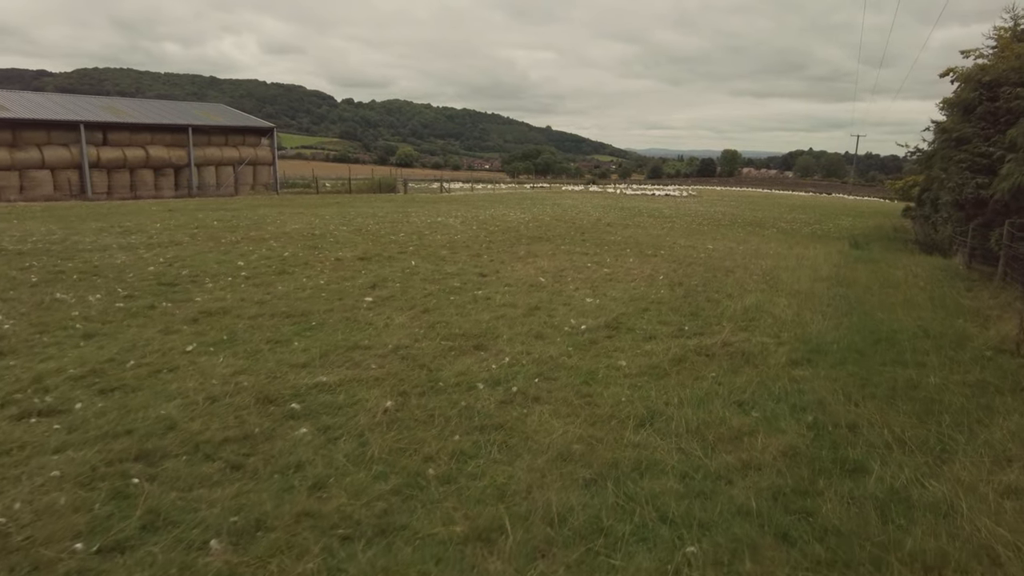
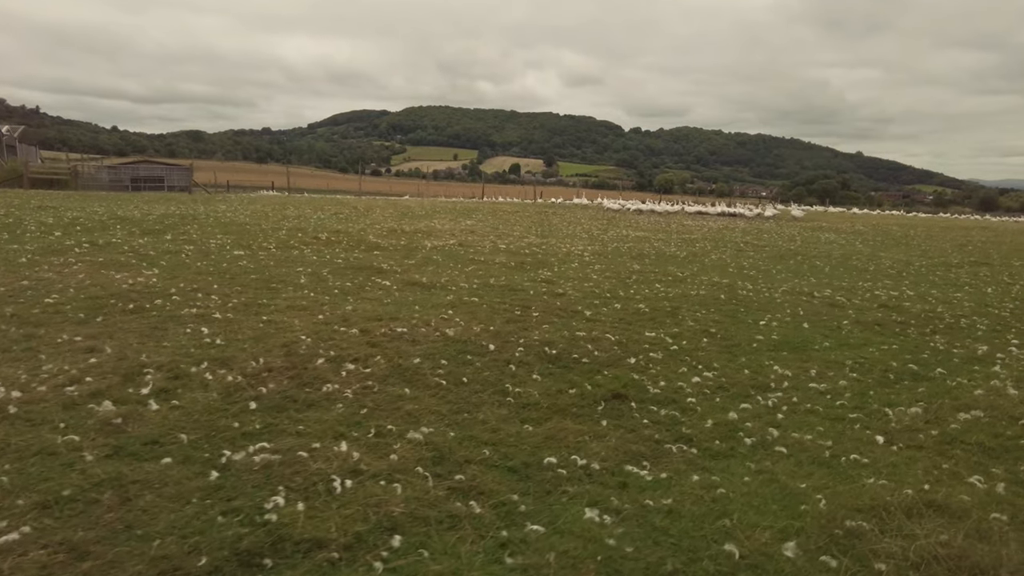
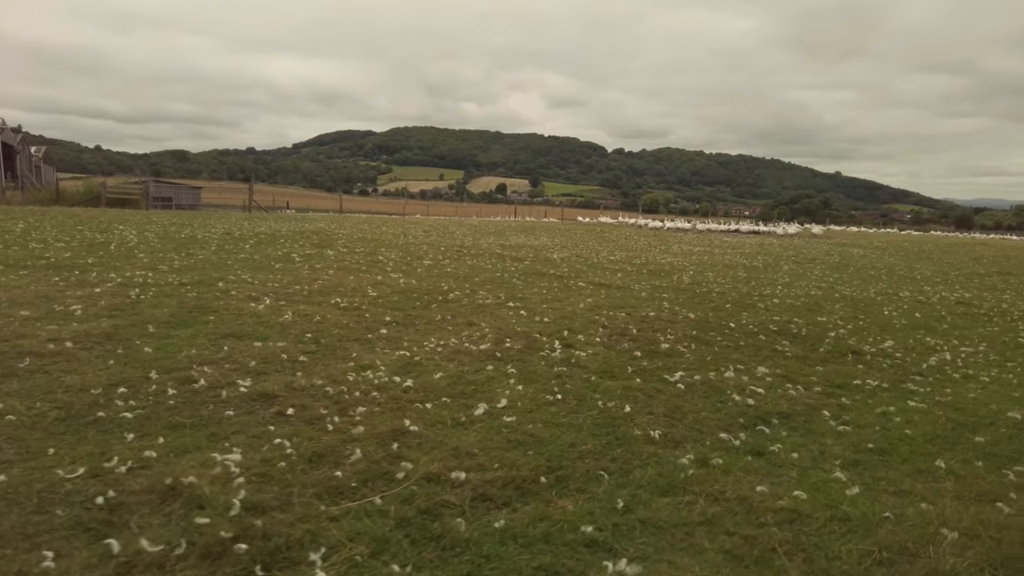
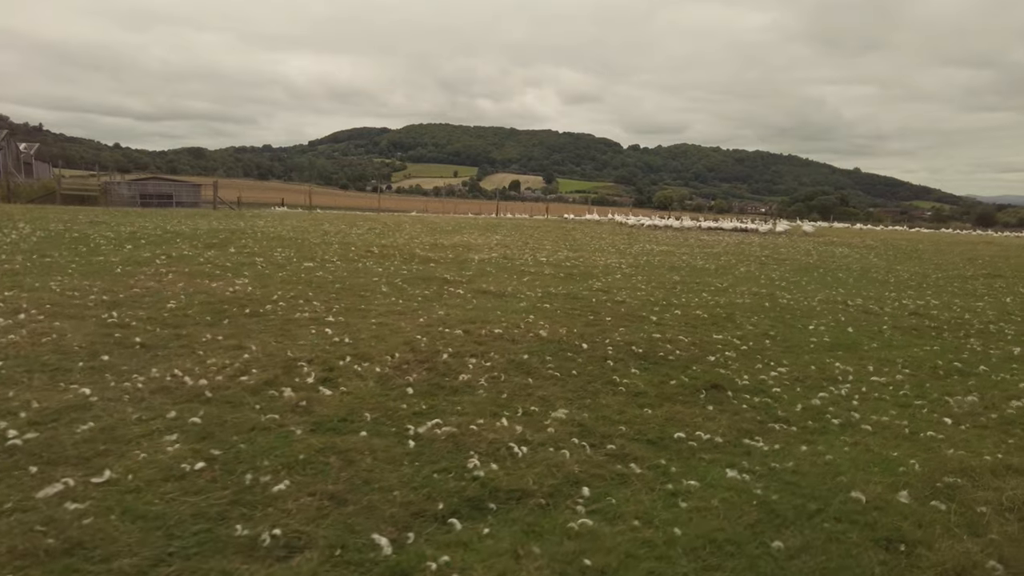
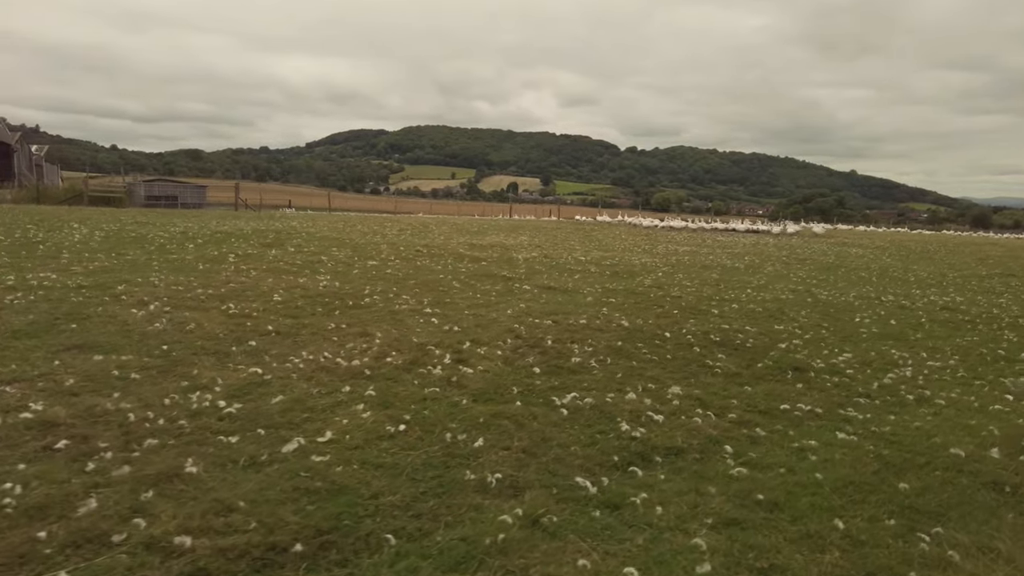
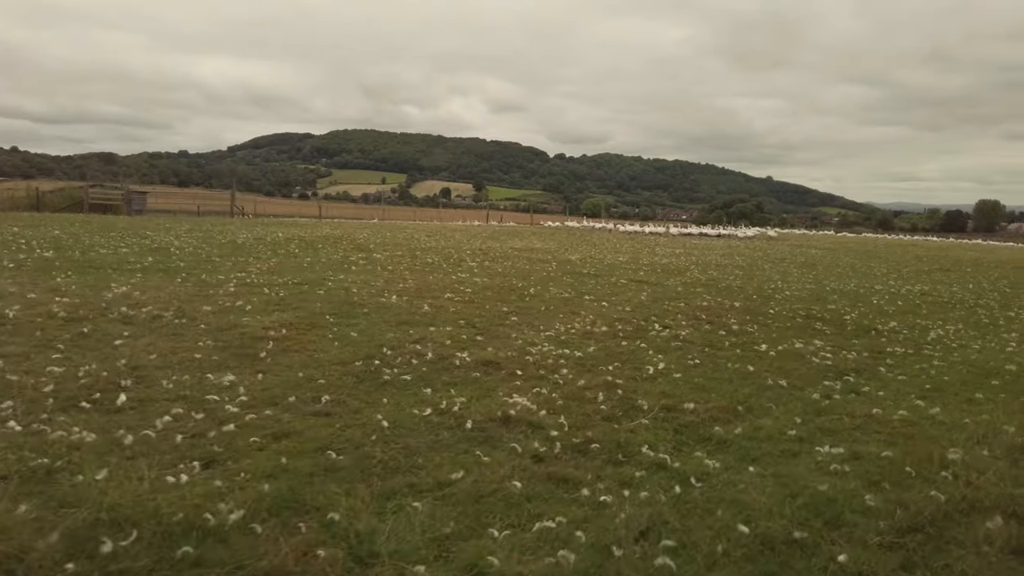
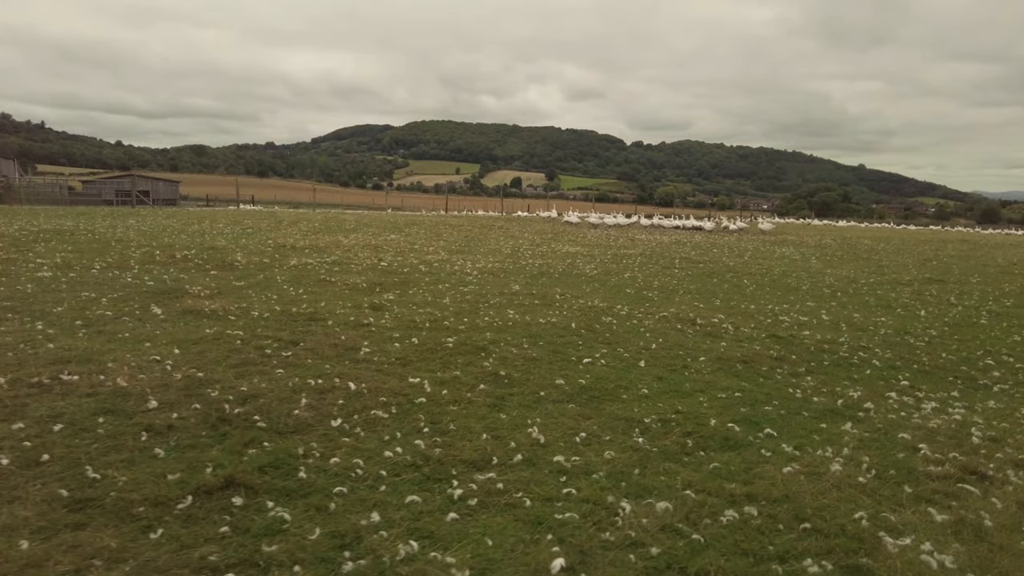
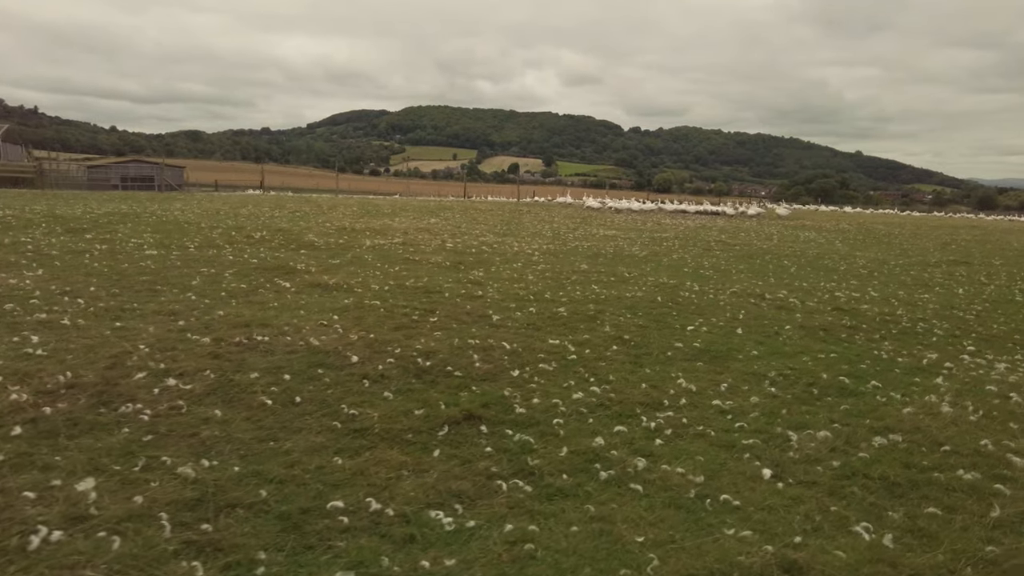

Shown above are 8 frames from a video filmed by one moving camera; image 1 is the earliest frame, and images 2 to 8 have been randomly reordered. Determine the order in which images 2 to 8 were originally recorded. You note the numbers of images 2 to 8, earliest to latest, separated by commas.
6, 3, 5, 4, 2, 8, 7
